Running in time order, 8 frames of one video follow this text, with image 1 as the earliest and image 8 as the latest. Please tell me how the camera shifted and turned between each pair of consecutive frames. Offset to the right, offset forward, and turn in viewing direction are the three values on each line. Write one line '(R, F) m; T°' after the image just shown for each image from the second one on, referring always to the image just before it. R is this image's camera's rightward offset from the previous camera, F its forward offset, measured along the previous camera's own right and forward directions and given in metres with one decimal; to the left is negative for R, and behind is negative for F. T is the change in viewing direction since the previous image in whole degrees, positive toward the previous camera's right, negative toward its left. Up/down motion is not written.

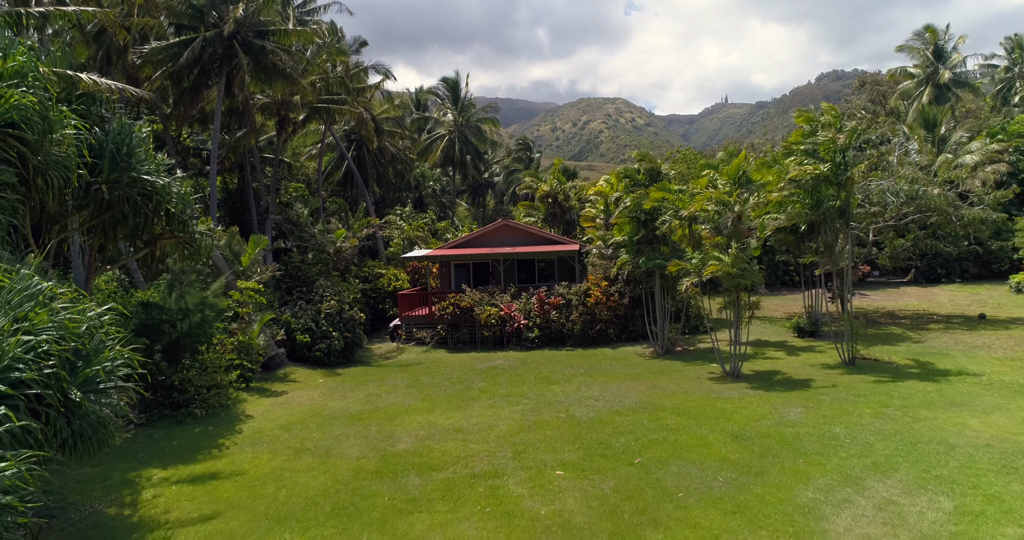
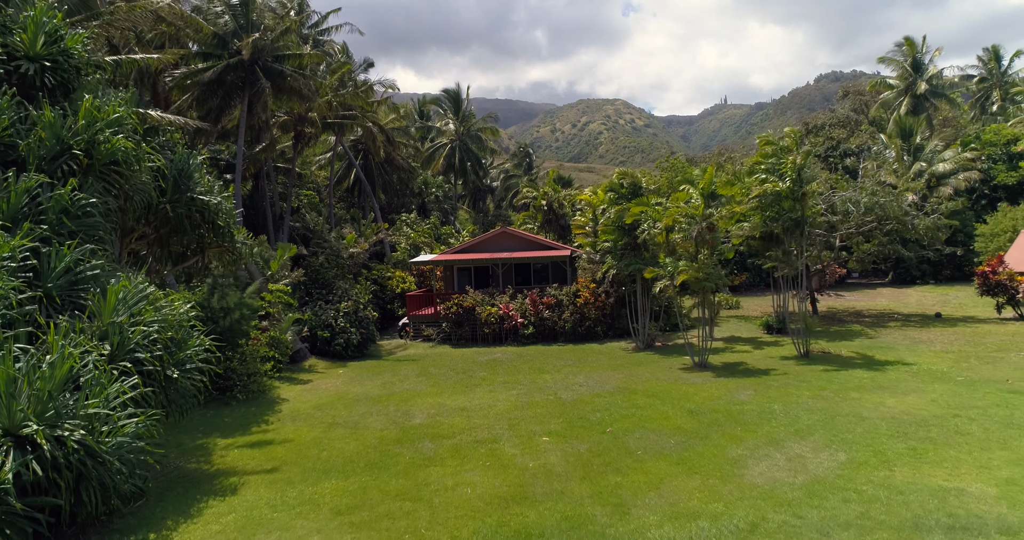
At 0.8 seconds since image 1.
(+0.1, -1.6) m; 0°
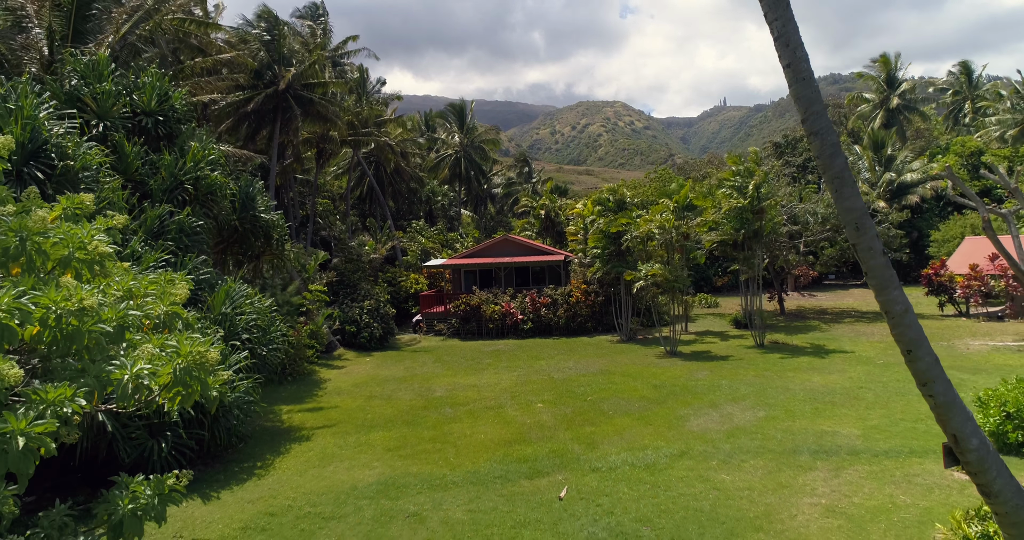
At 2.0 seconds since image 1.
(0.0, -2.3) m; 0°
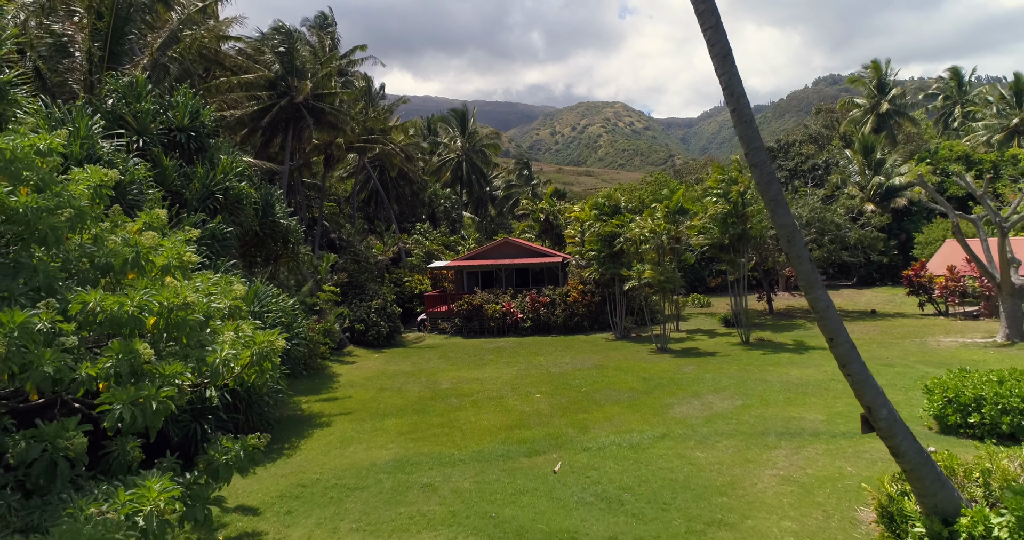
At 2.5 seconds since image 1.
(0.0, -0.9) m; 0°
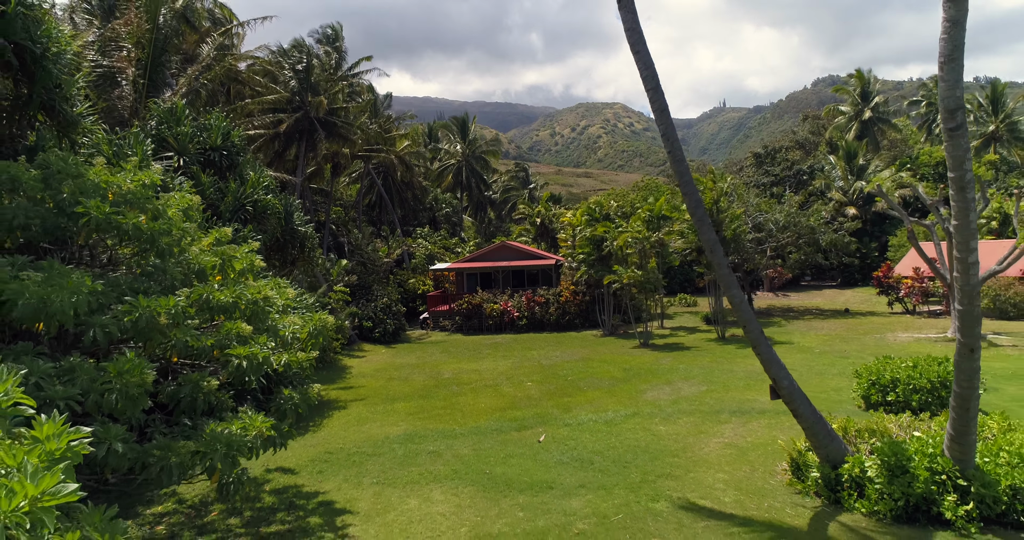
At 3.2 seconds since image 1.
(+0.1, -1.5) m; 0°
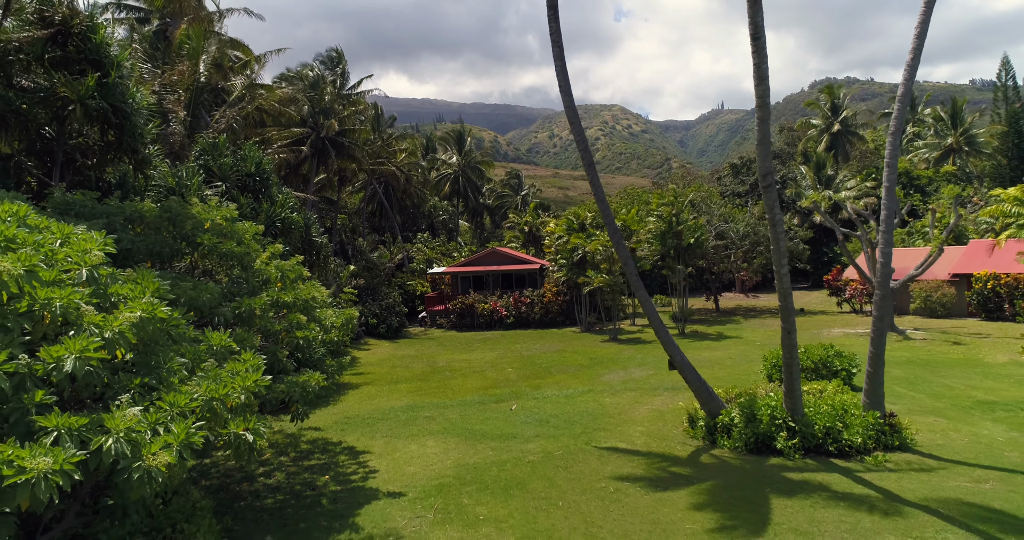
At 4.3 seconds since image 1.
(+0.4, -2.5) m; 0°
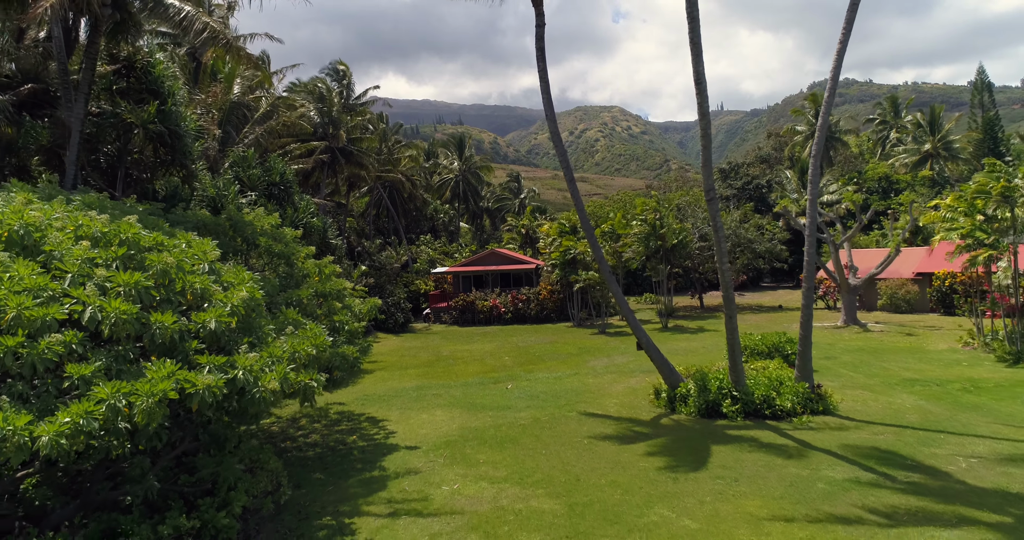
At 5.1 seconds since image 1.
(+0.1, -1.8) m; 0°
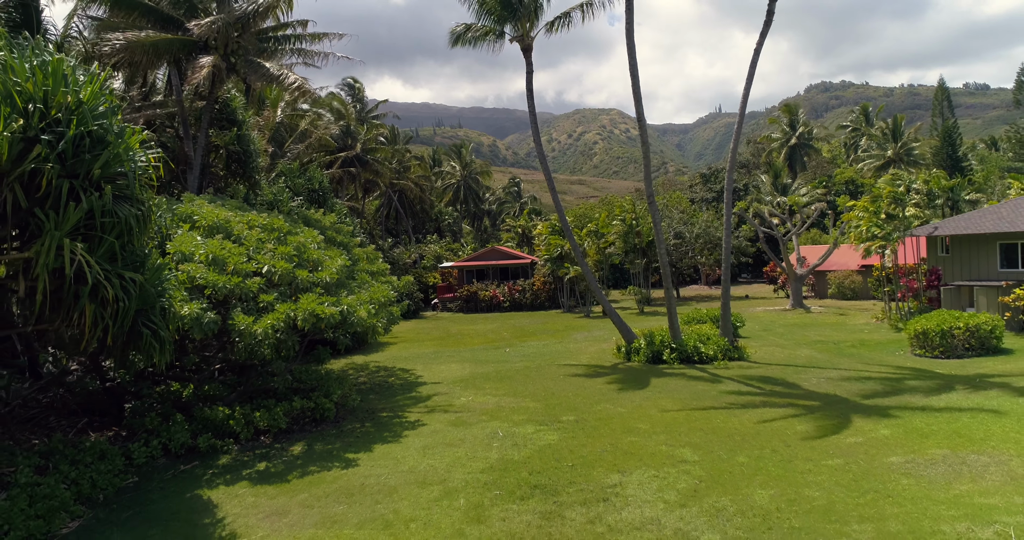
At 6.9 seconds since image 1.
(+0.1, -3.5) m; 0°
